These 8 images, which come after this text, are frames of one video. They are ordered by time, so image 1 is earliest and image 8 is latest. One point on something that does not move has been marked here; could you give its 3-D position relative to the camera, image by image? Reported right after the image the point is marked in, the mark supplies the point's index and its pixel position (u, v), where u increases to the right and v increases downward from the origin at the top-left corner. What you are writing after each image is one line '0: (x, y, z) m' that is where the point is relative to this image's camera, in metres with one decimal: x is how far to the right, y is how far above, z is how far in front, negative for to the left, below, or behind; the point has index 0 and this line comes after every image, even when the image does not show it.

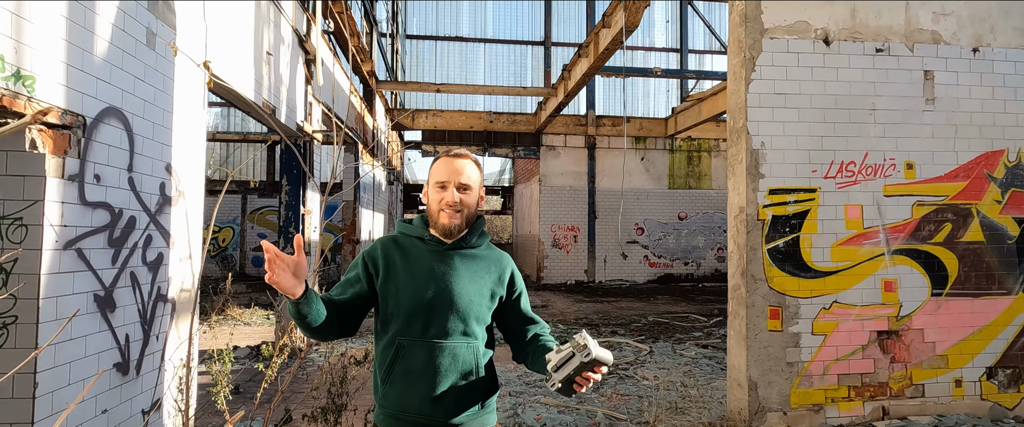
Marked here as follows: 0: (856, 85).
0: (+2.4, +0.9, +3.8) m
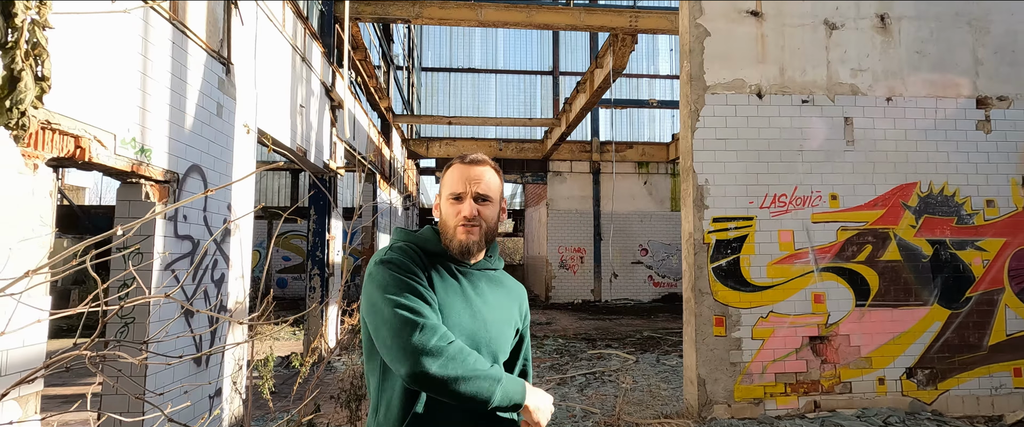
0: (+2.3, +0.7, +4.6) m
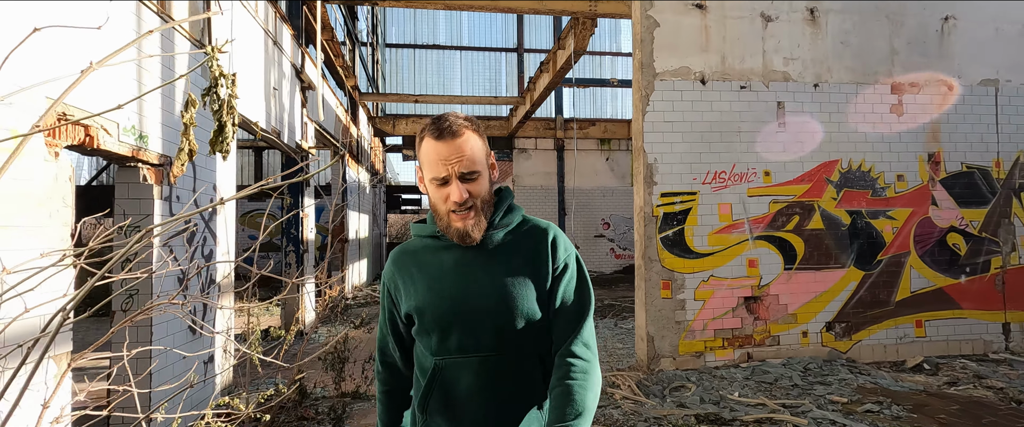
0: (+2.0, +0.9, +5.1) m
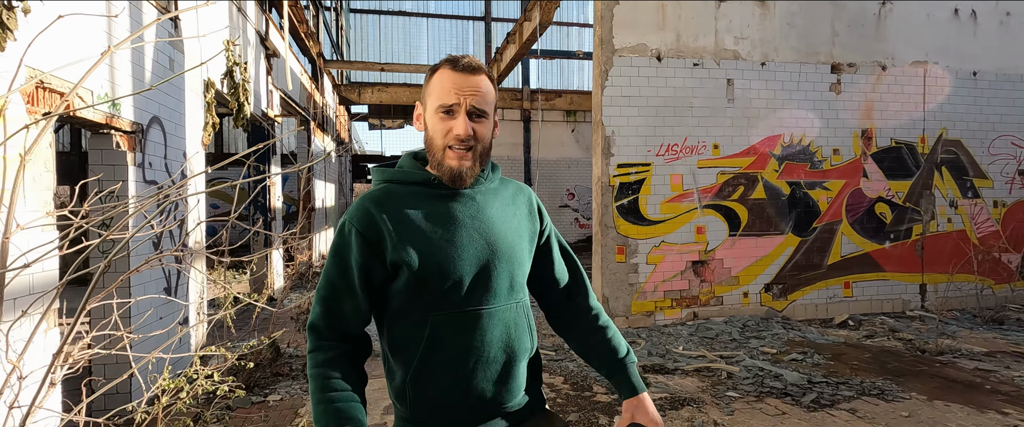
0: (+1.7, +1.2, +5.4) m
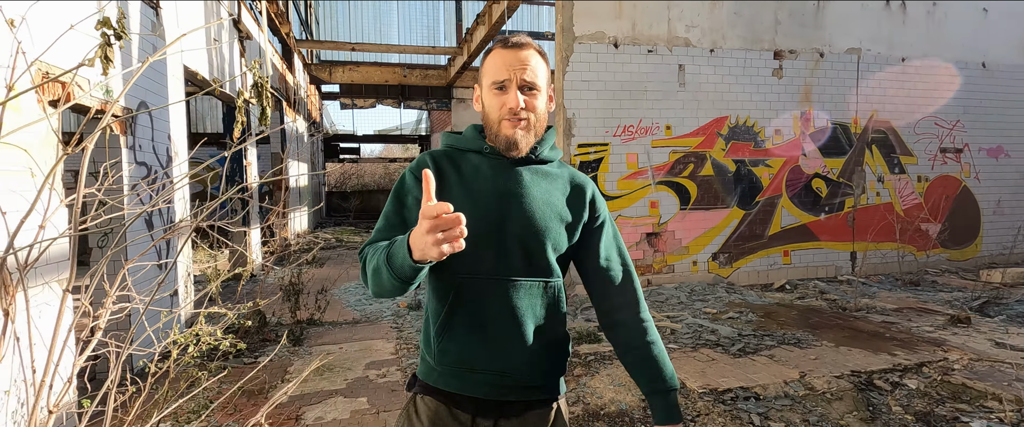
0: (+1.3, +1.5, +5.8) m
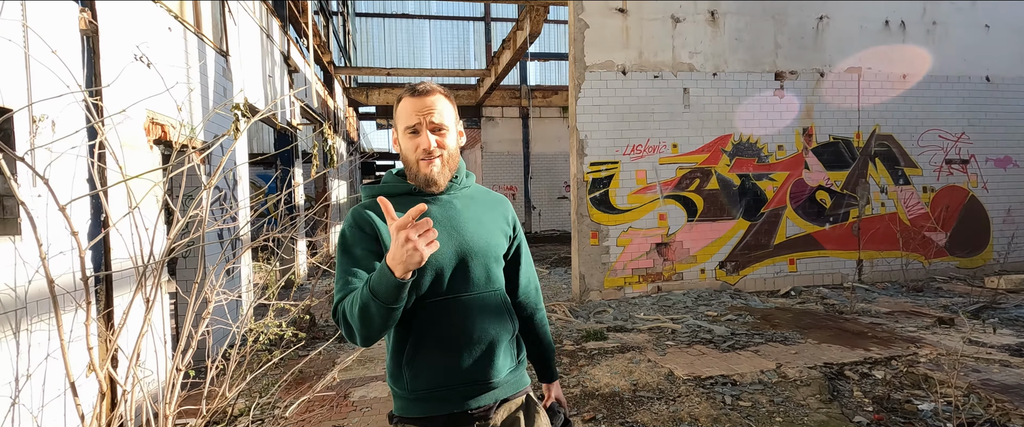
0: (+1.5, +1.4, +6.3) m
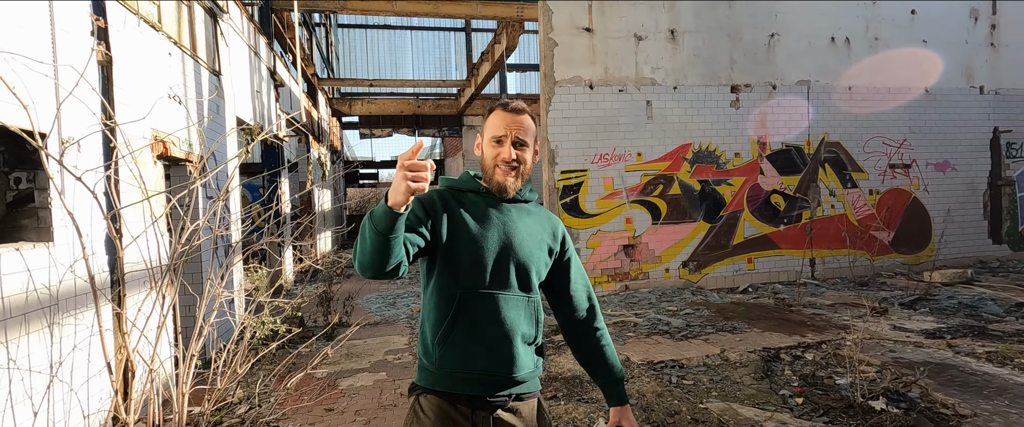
0: (+1.2, +1.3, +6.8) m
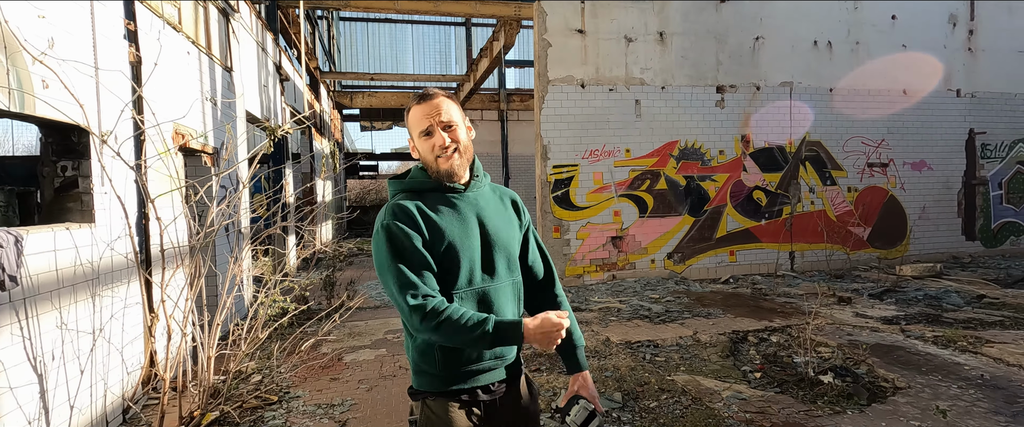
0: (+1.2, +1.4, +7.2) m
